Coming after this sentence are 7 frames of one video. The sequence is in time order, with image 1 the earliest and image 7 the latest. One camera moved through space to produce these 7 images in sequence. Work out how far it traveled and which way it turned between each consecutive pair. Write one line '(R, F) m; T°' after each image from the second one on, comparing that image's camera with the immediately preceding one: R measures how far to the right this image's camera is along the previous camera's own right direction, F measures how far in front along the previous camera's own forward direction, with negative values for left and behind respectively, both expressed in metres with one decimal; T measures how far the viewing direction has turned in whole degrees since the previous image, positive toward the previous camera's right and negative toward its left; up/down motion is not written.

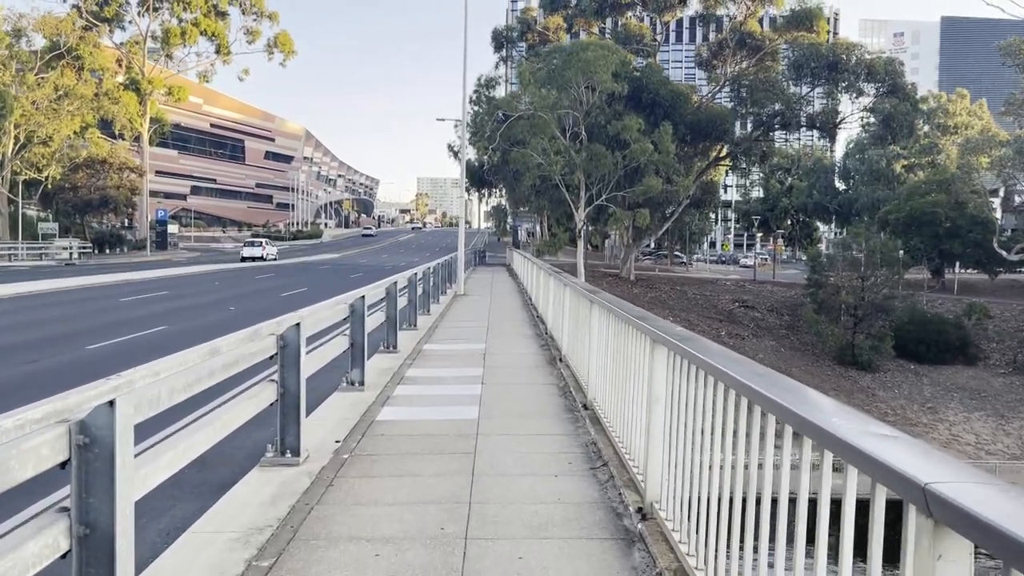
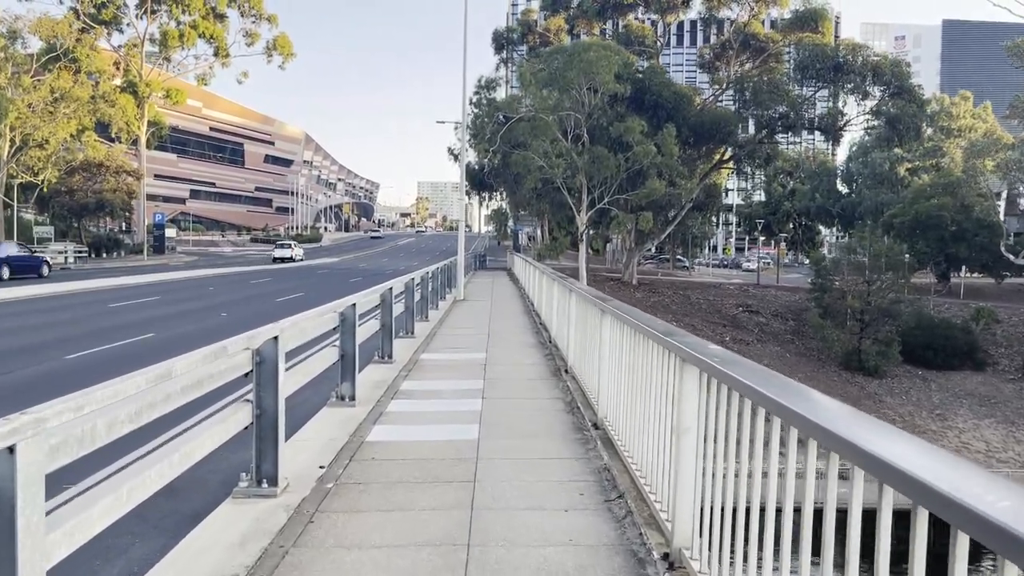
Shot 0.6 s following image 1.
(0.0, +0.6) m; 0°
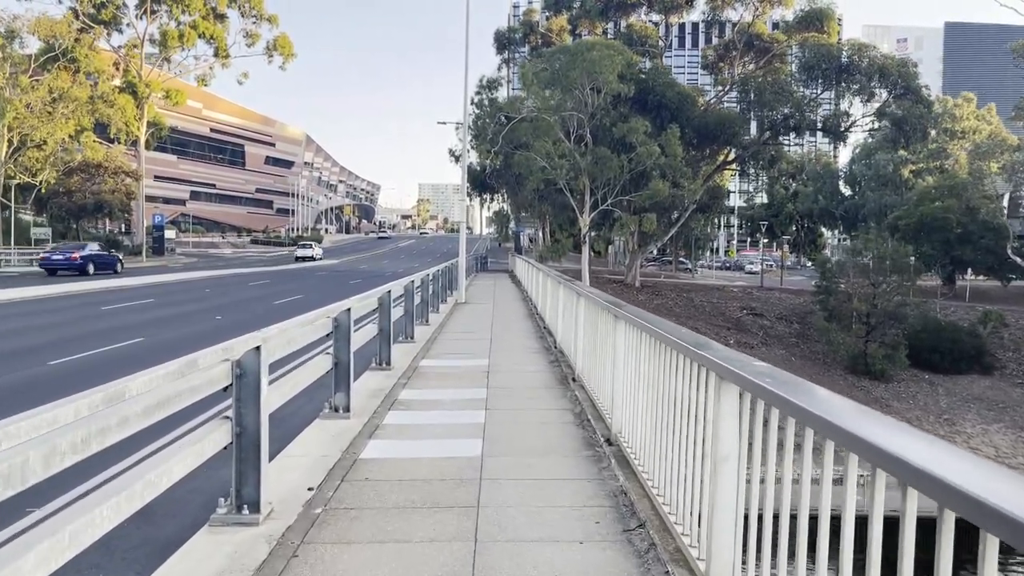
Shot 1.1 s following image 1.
(0.0, +0.5) m; 0°
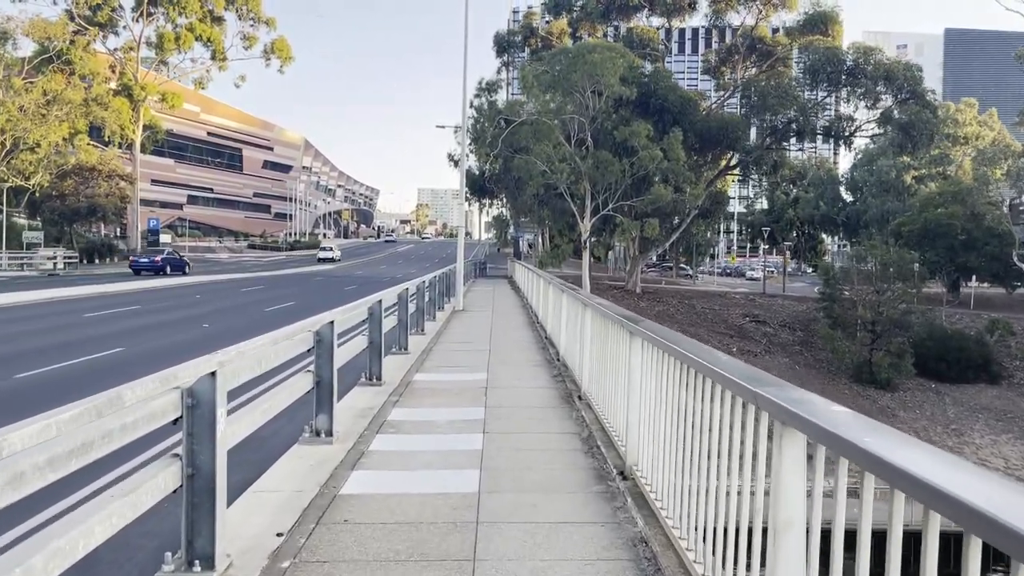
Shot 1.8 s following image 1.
(0.0, +0.6) m; 0°
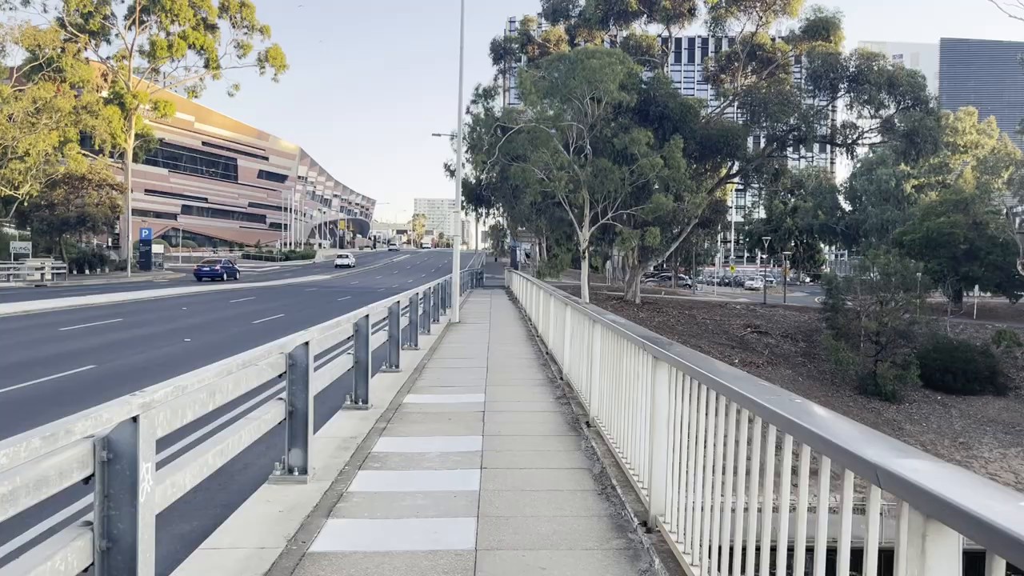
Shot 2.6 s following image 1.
(0.0, +0.8) m; 0°
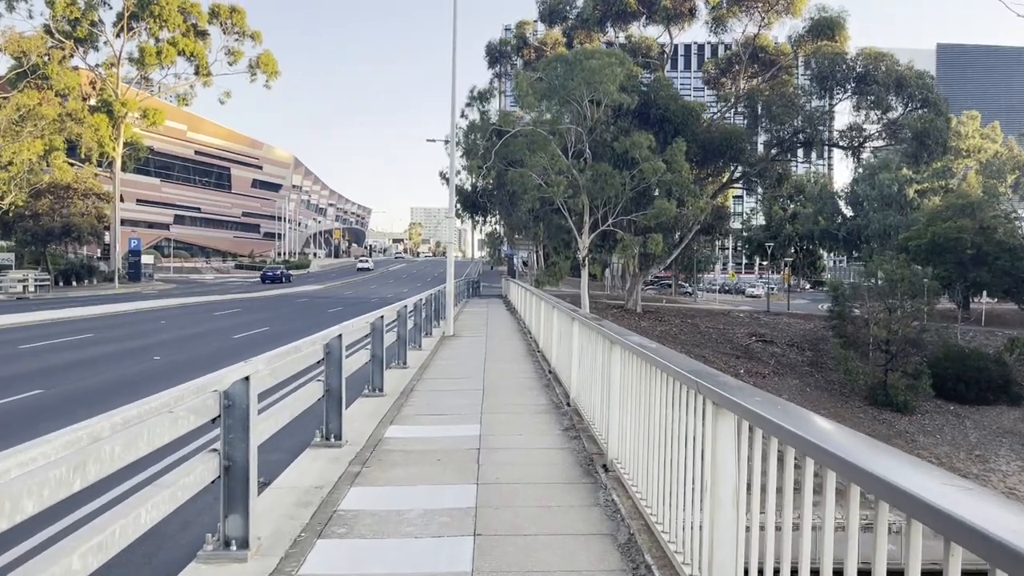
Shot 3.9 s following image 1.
(0.0, +1.2) m; 0°
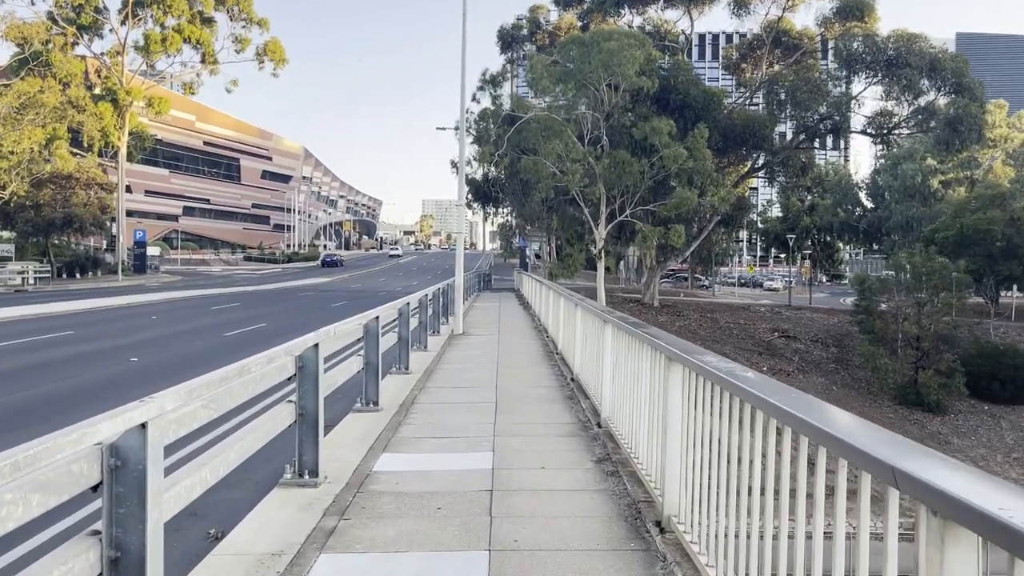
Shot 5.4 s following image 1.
(-0.1, +1.4) m; -1°
